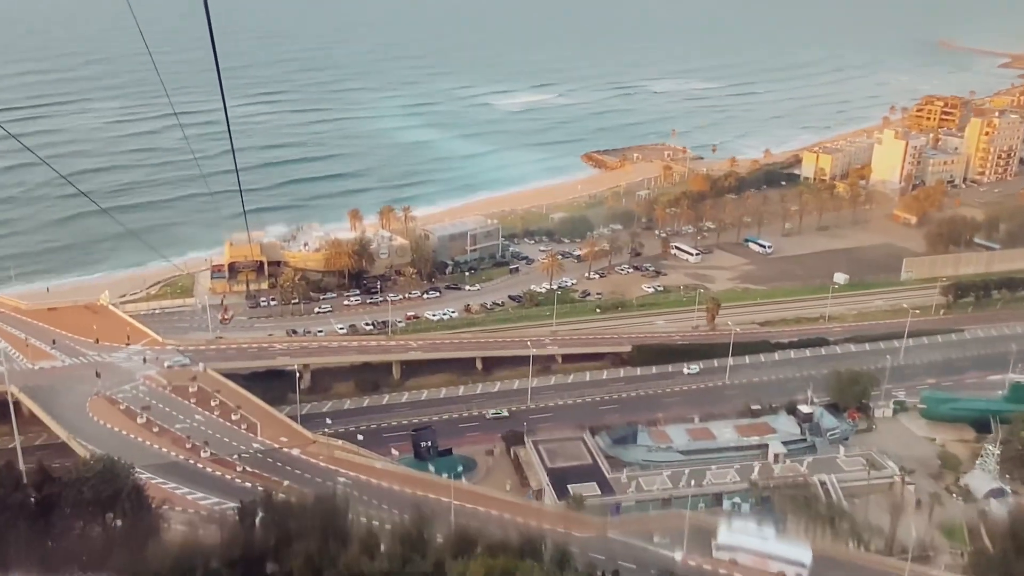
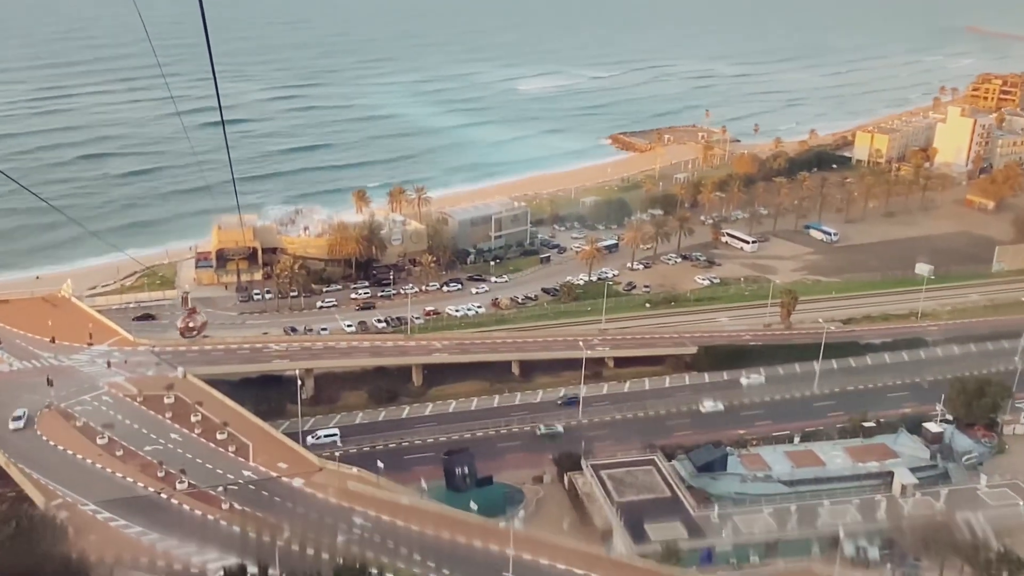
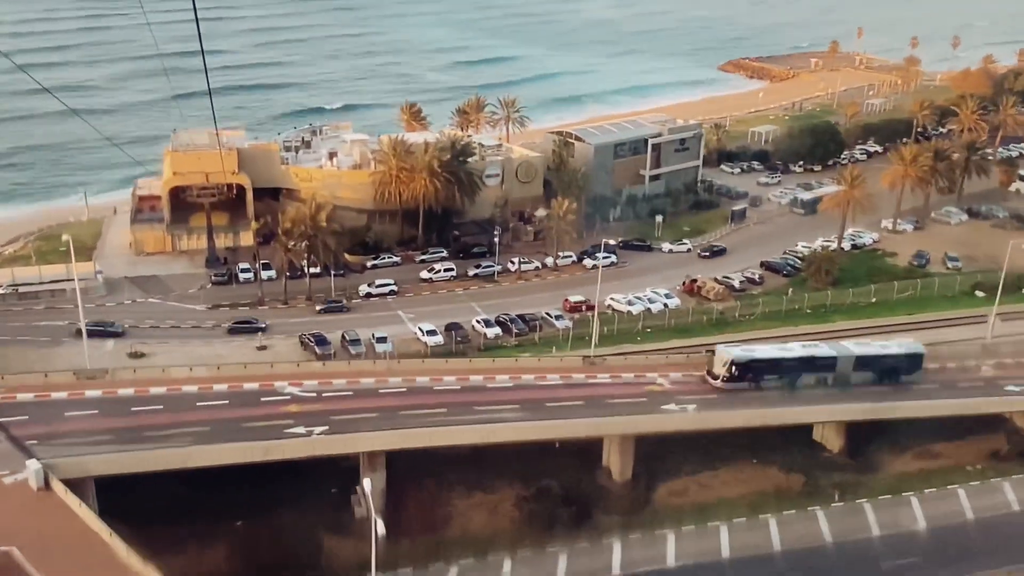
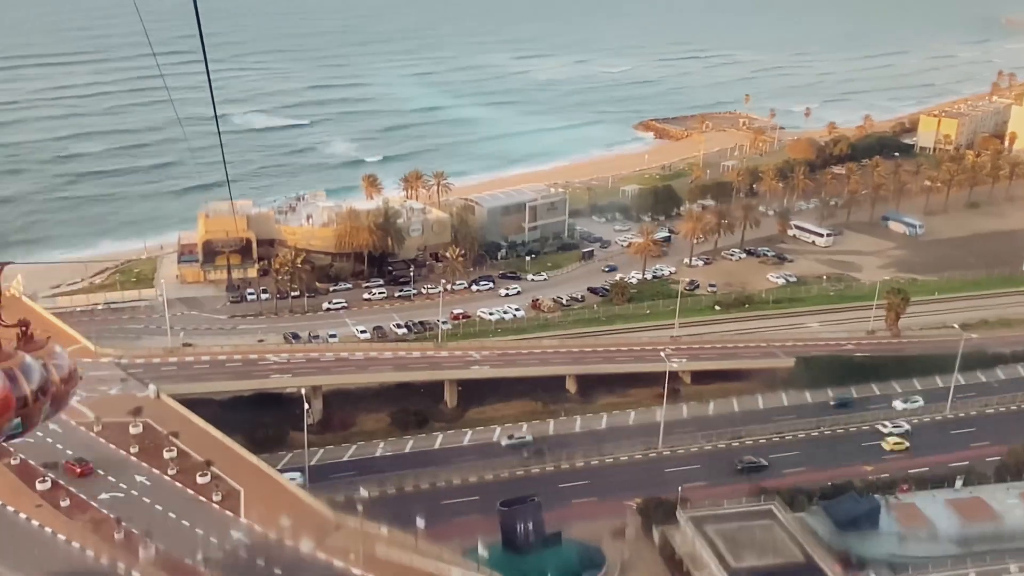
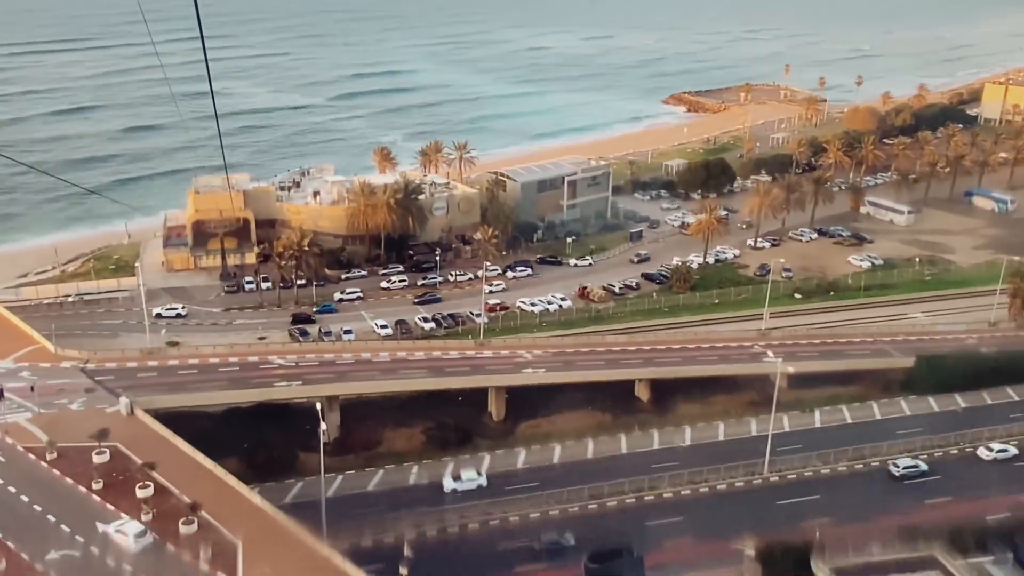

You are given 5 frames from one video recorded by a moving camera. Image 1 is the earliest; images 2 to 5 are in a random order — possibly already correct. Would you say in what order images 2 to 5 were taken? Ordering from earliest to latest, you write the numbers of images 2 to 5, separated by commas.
2, 4, 5, 3
